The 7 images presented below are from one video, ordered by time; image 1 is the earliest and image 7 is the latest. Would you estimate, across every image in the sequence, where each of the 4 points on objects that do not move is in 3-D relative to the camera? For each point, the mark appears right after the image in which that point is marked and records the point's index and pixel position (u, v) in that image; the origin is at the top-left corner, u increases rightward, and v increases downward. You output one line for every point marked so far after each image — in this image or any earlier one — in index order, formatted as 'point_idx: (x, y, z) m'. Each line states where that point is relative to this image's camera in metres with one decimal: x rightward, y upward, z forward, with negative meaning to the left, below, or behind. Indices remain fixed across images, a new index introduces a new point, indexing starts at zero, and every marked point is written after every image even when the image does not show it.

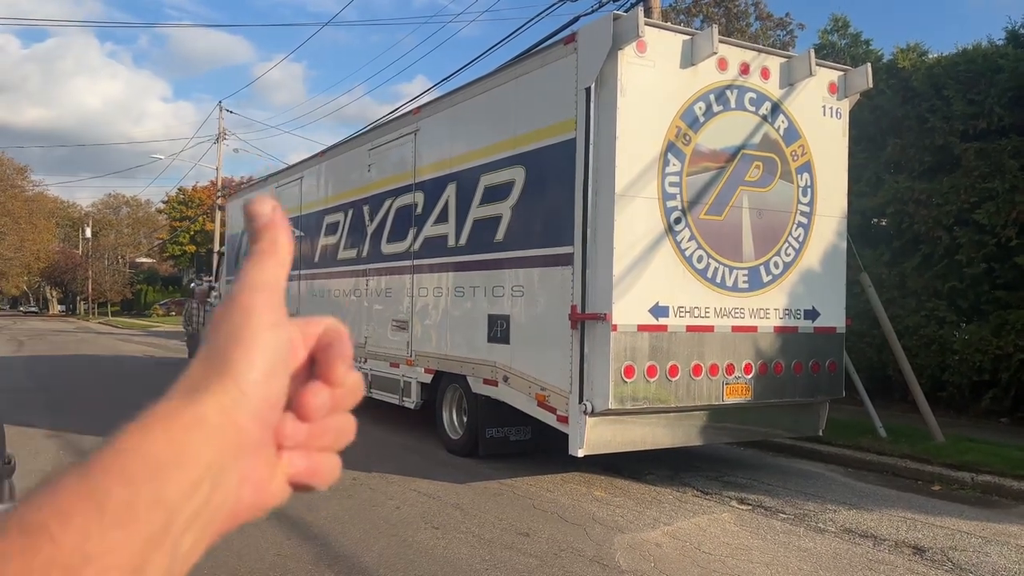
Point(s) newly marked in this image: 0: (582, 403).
0: (+0.5, -0.9, +5.9) m
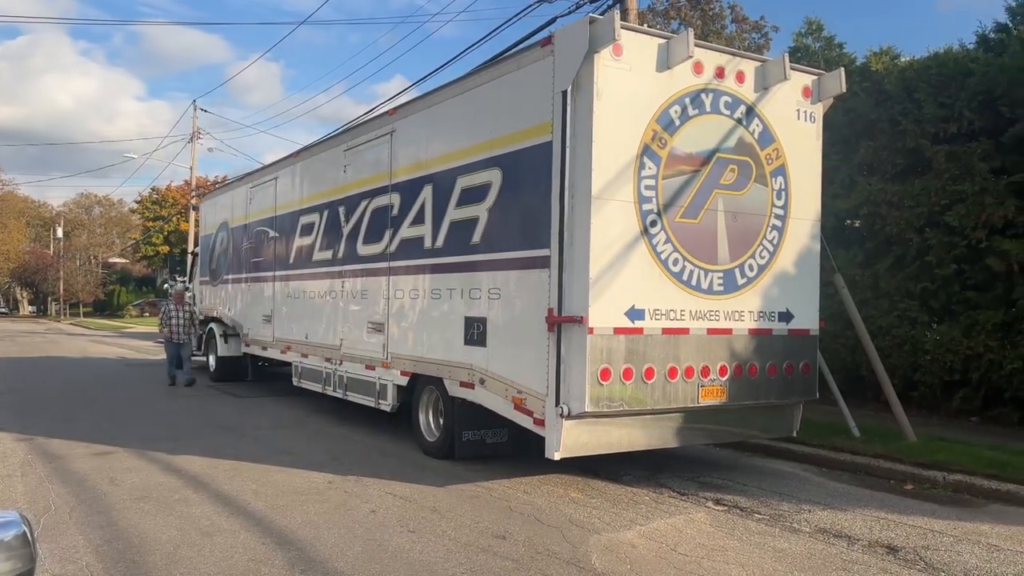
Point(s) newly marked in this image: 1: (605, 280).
0: (+0.4, -0.9, +5.9) m
1: (+0.7, +0.1, +5.8) m
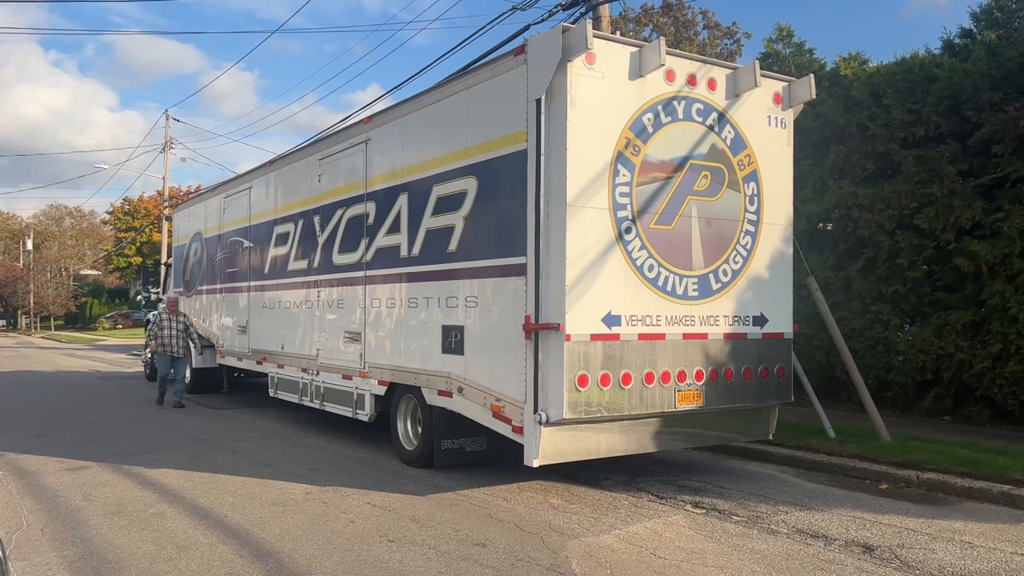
0: (+0.2, -1.0, +5.9) m
1: (+0.5, 0.0, +5.8) m
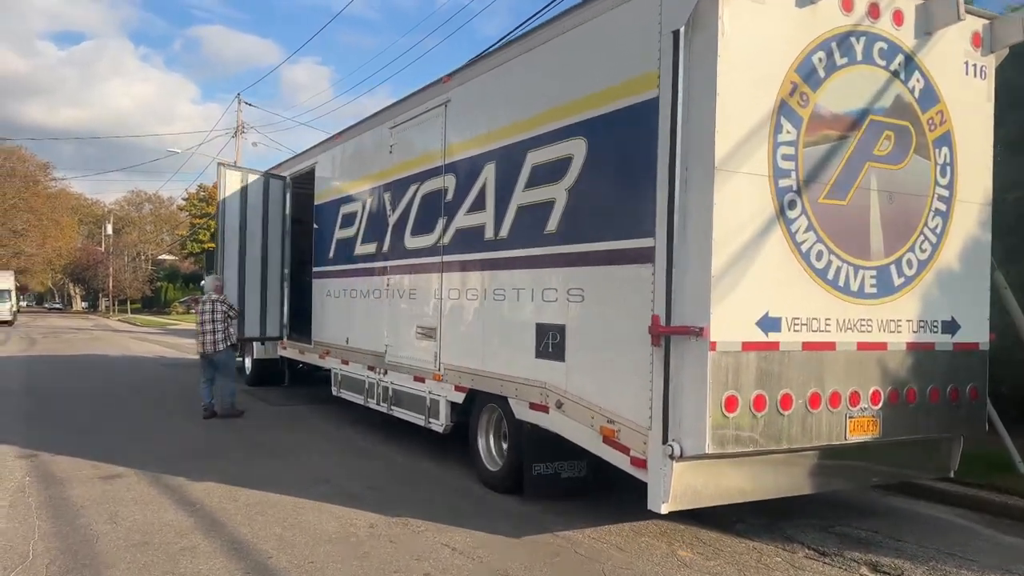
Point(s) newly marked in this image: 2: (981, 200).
0: (+0.9, -0.9, +4.5) m
1: (+1.3, +0.1, +4.4) m
2: (+3.3, +0.6, +5.5) m
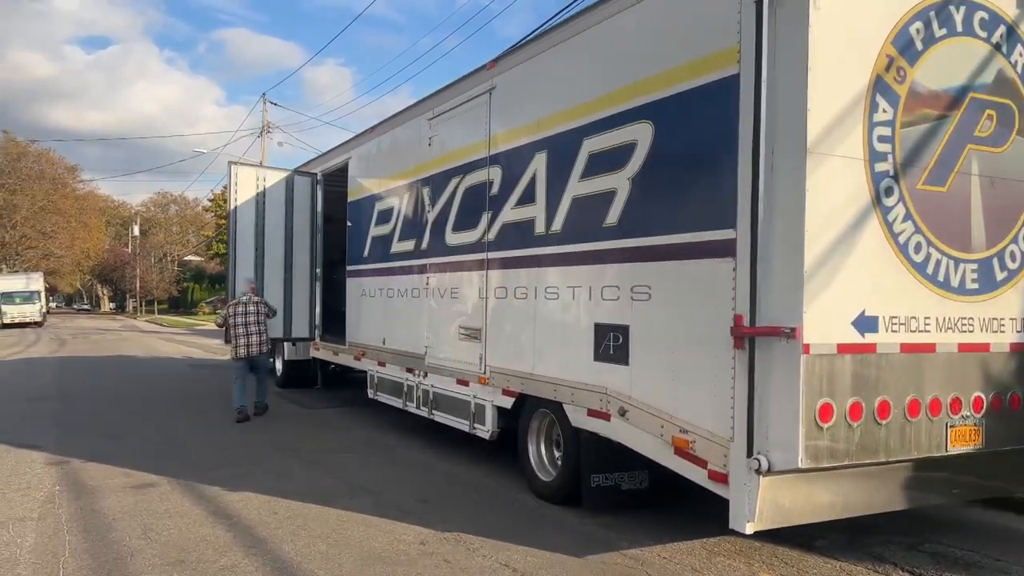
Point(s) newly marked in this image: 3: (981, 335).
0: (+1.3, -0.9, +4.1) m
1: (+1.6, +0.1, +3.9) m
2: (+3.7, +0.7, +5.0) m
3: (+2.7, -0.3, +4.5) m
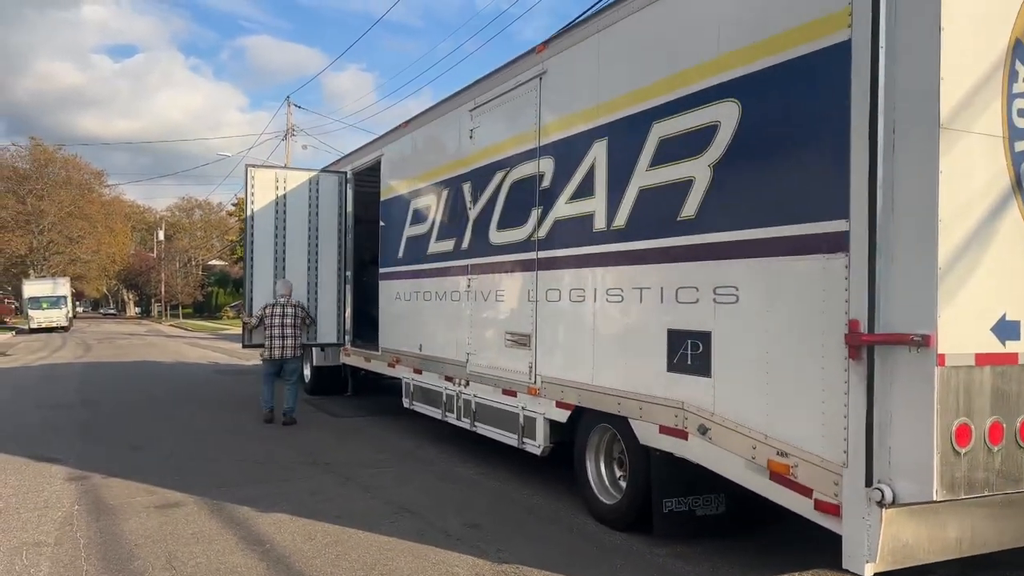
0: (+1.6, -0.9, +3.5) m
1: (+2.0, +0.1, +3.3) m
2: (+4.1, +0.7, +4.3) m
3: (+3.1, -0.3, +3.9) m
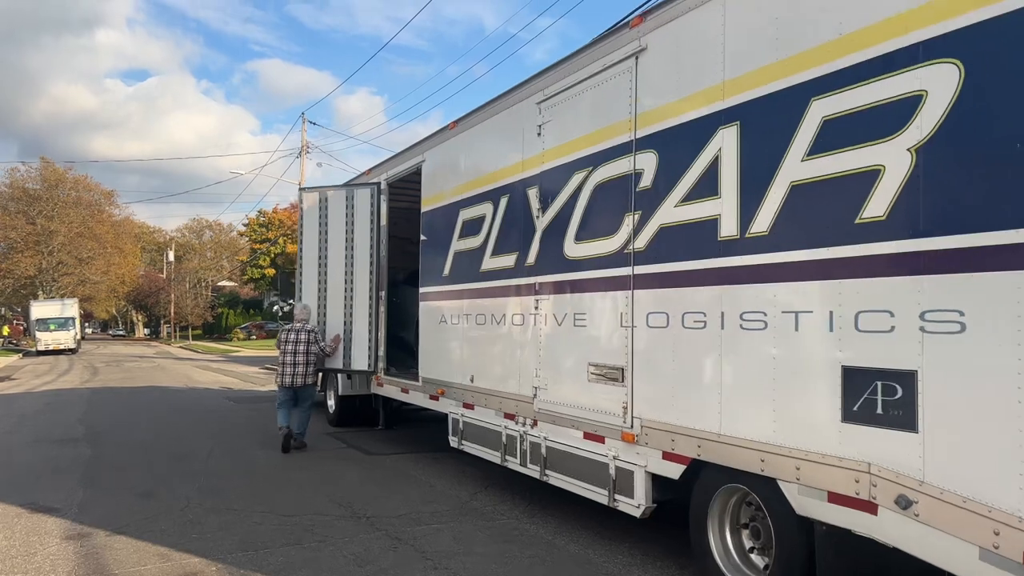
0: (+2.2, -1.0, +2.3) m
1: (+2.5, 0.0, +2.2) m
2: (+4.7, +0.6, +3.2) m
3: (+3.7, -0.4, +2.7) m
